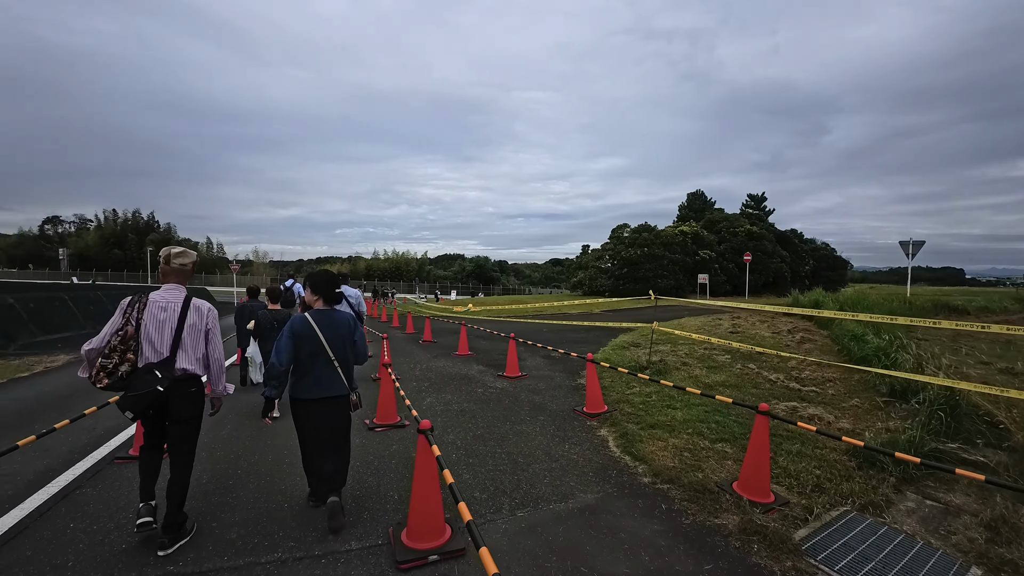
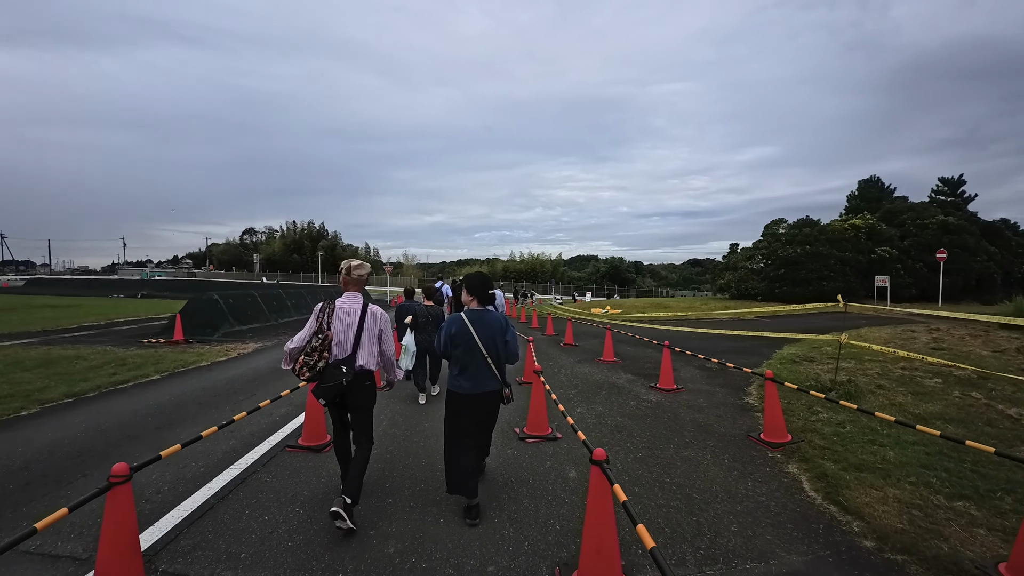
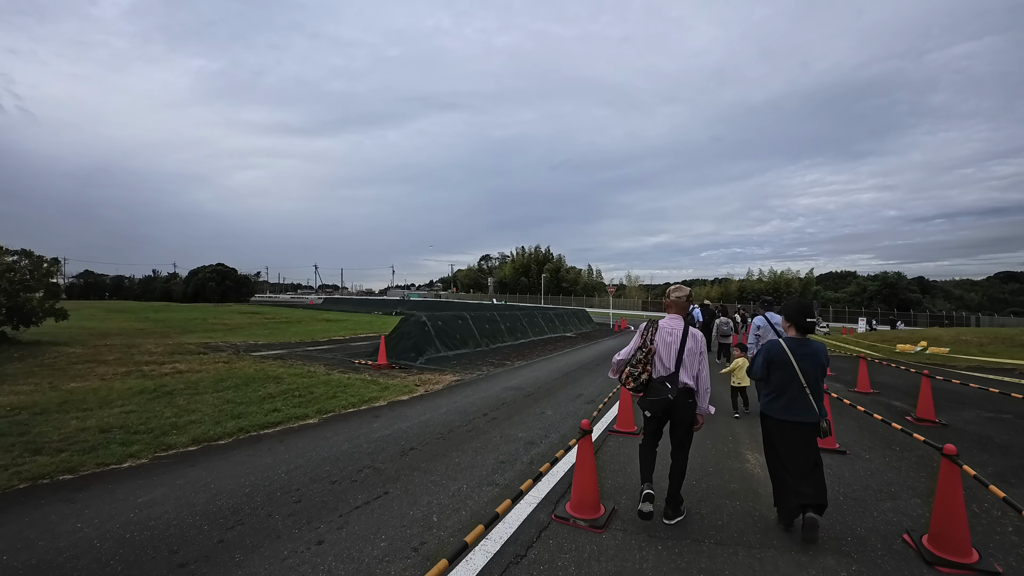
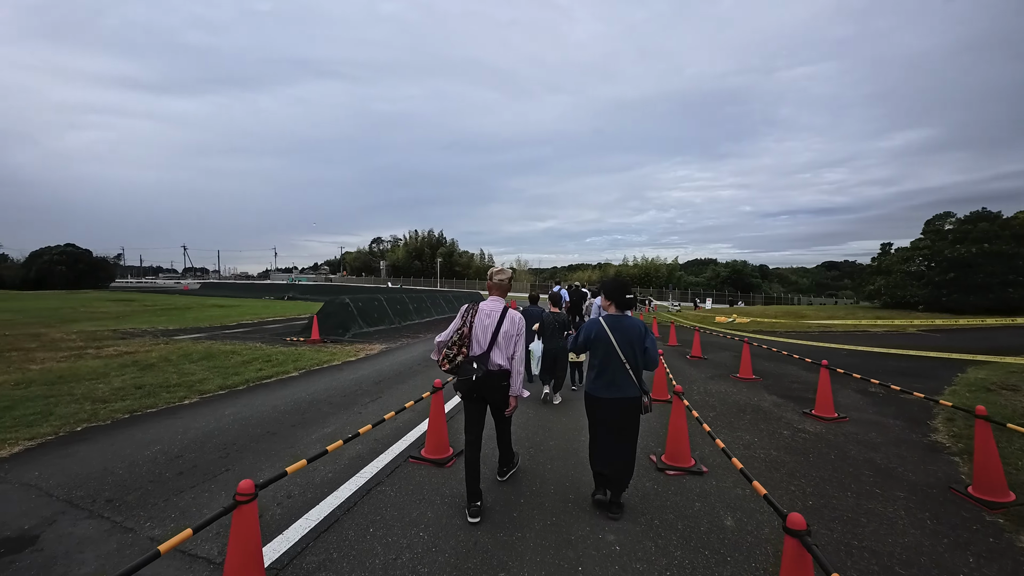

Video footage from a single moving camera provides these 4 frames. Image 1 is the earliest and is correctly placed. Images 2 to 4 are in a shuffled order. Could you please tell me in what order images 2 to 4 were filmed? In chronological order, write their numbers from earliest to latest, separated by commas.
2, 4, 3
